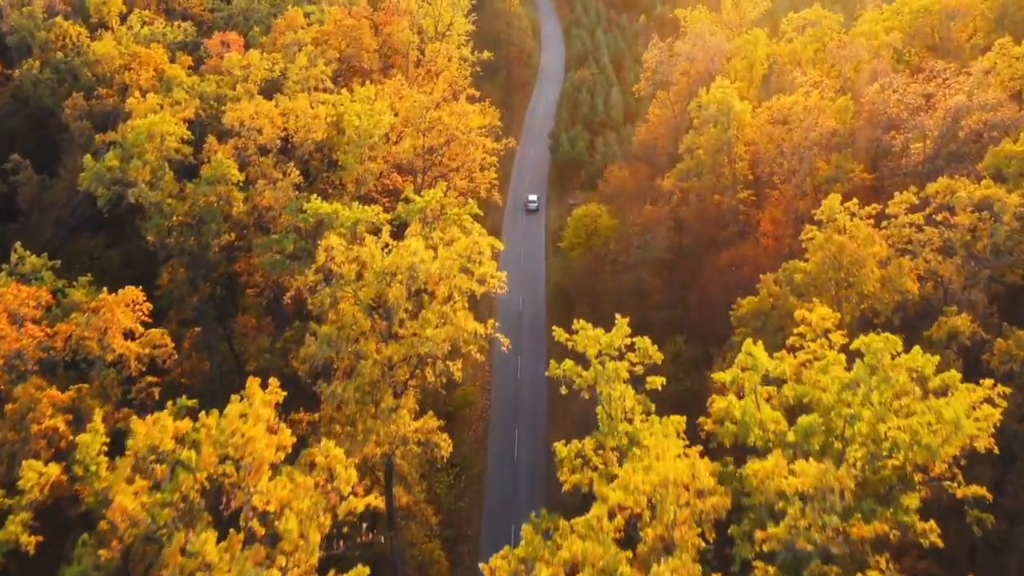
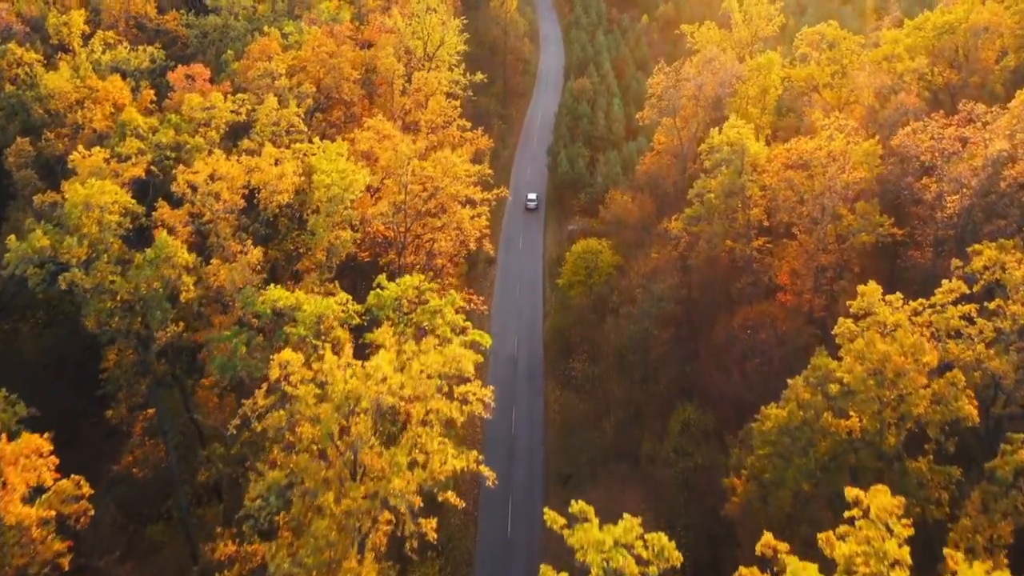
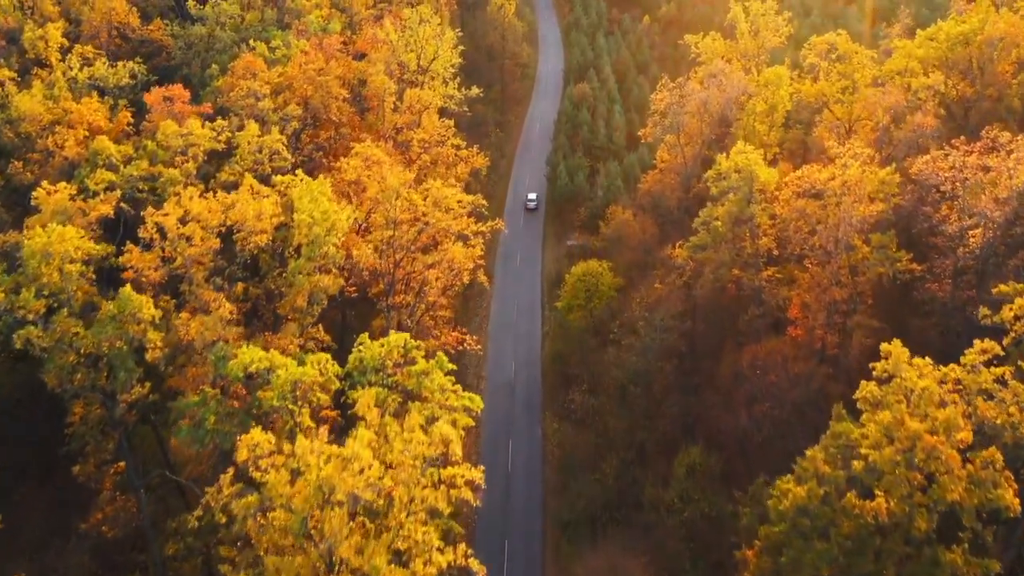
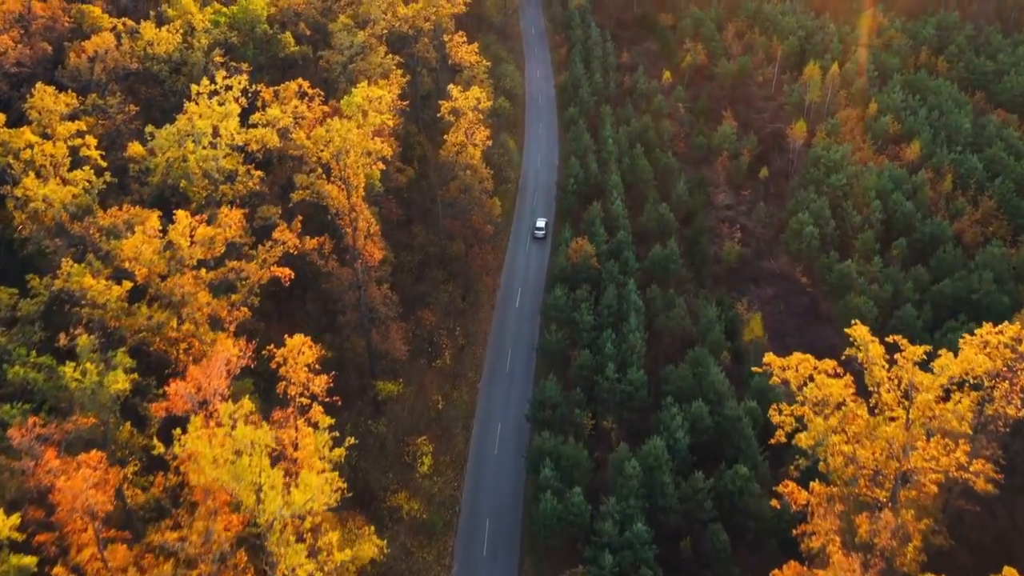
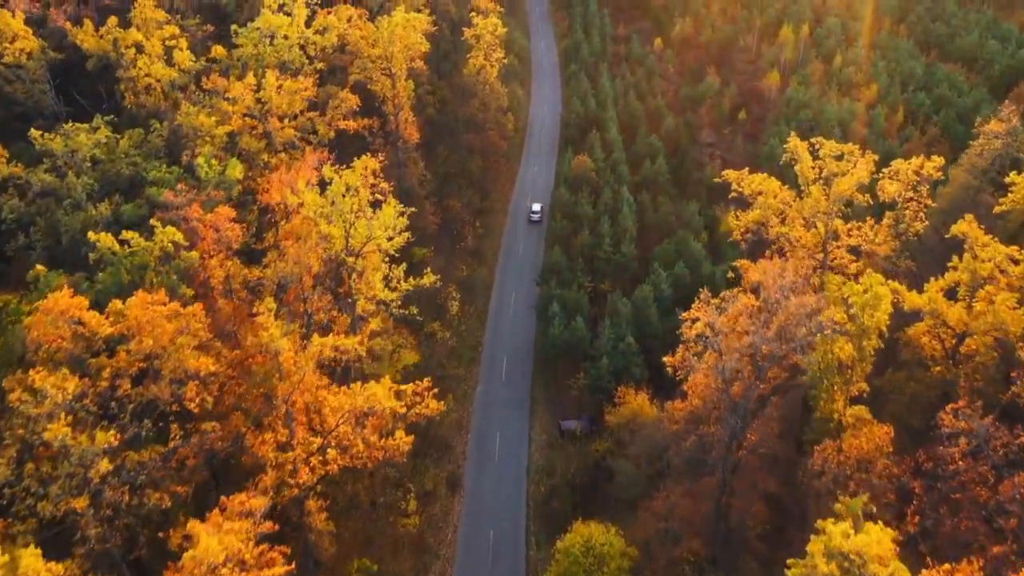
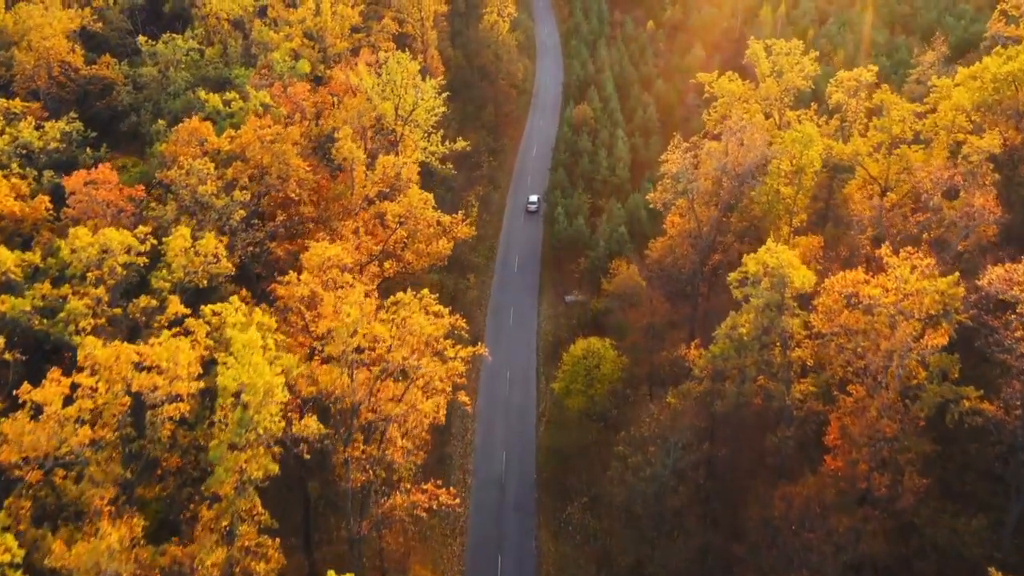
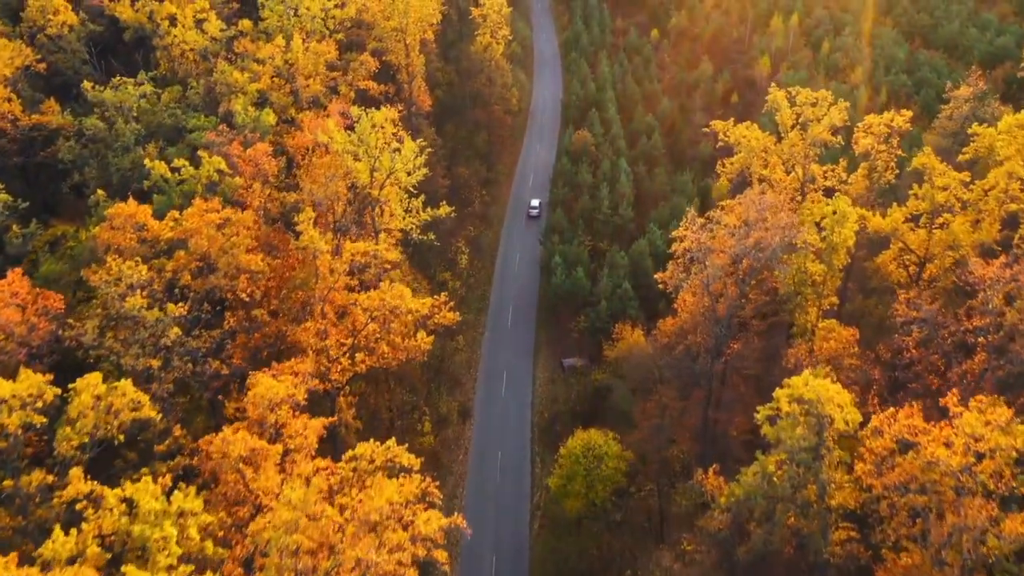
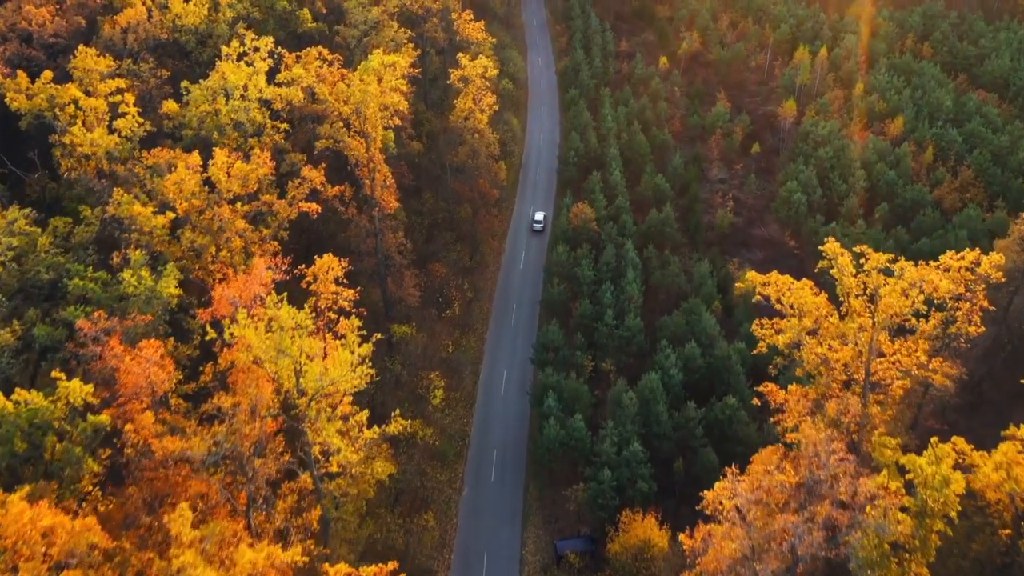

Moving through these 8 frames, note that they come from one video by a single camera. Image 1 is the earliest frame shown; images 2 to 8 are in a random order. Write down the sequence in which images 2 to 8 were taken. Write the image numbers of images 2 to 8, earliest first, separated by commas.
2, 3, 6, 7, 5, 8, 4
